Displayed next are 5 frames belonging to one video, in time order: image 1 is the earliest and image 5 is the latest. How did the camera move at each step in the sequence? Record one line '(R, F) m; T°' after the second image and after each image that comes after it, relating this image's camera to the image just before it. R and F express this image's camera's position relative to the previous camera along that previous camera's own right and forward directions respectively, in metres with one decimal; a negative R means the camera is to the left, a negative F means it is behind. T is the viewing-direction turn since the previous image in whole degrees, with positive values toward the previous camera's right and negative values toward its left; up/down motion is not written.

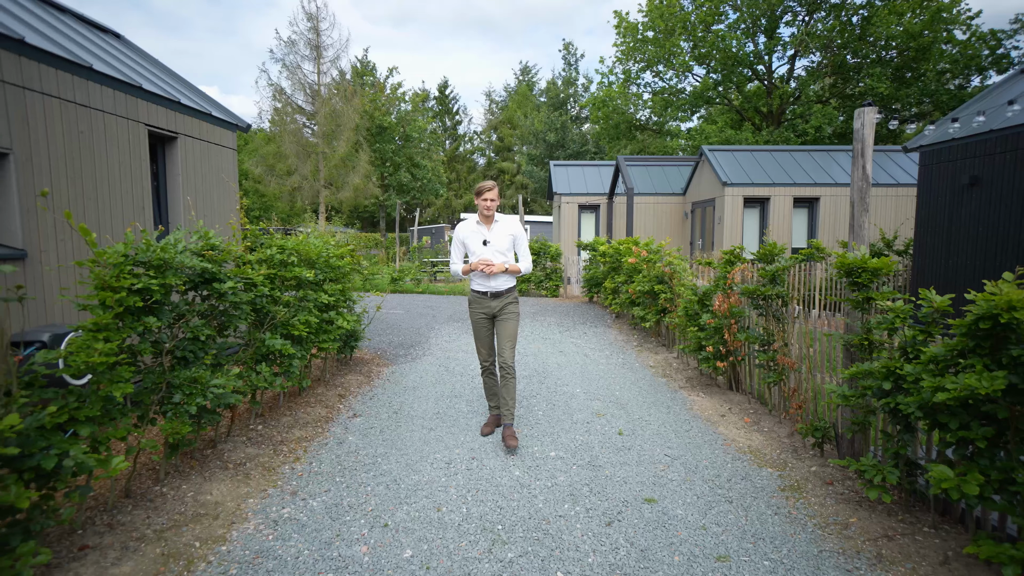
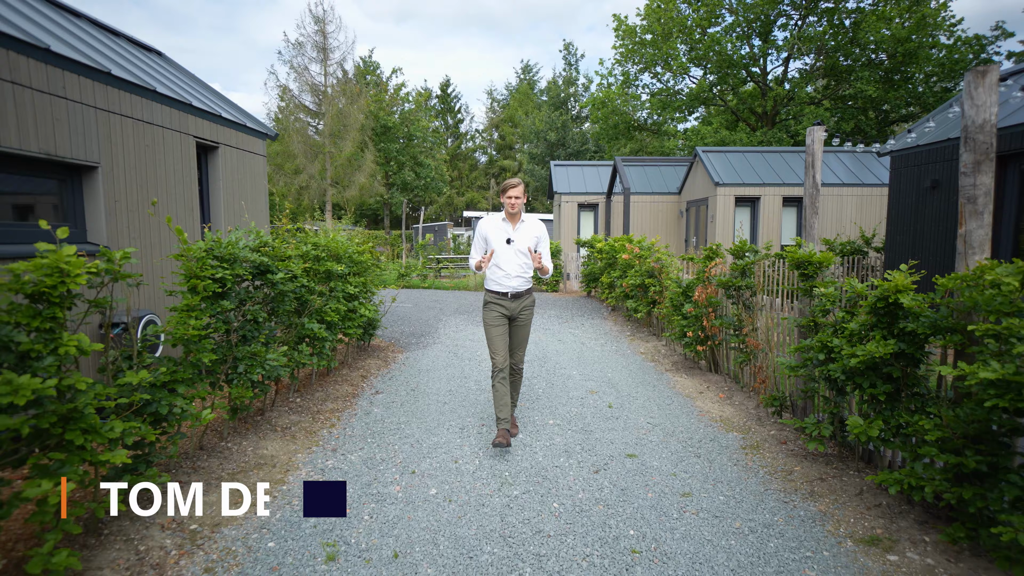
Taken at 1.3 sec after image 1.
(0.0, -0.7) m; 0°
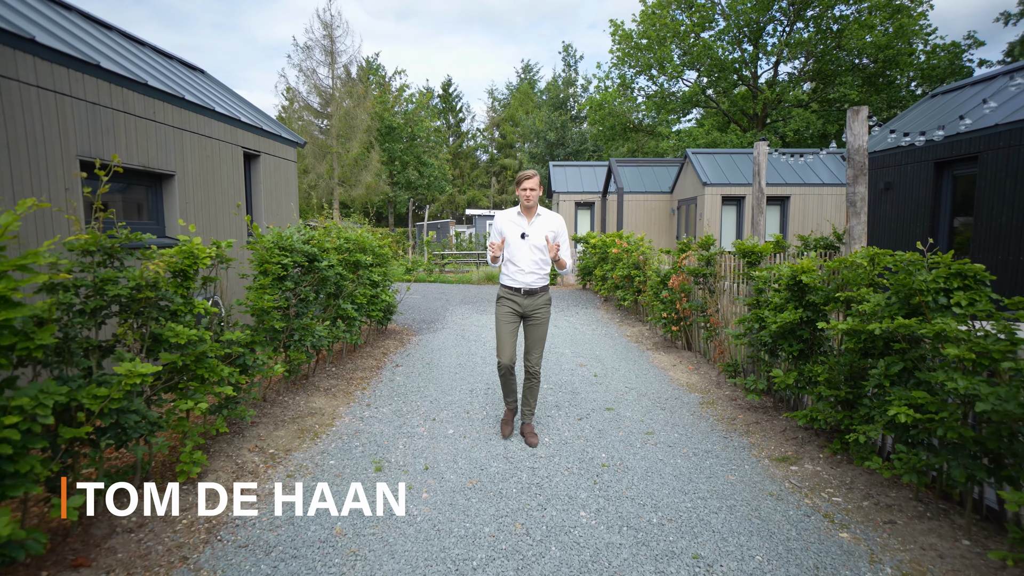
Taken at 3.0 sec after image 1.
(0.0, -0.9) m; 0°
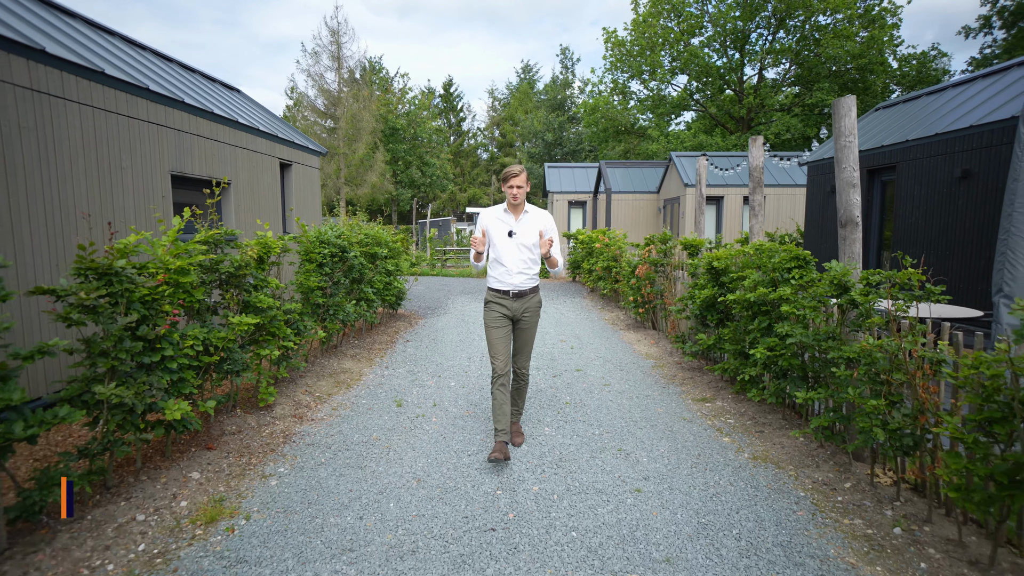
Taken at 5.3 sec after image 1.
(+0.1, -1.3) m; 0°
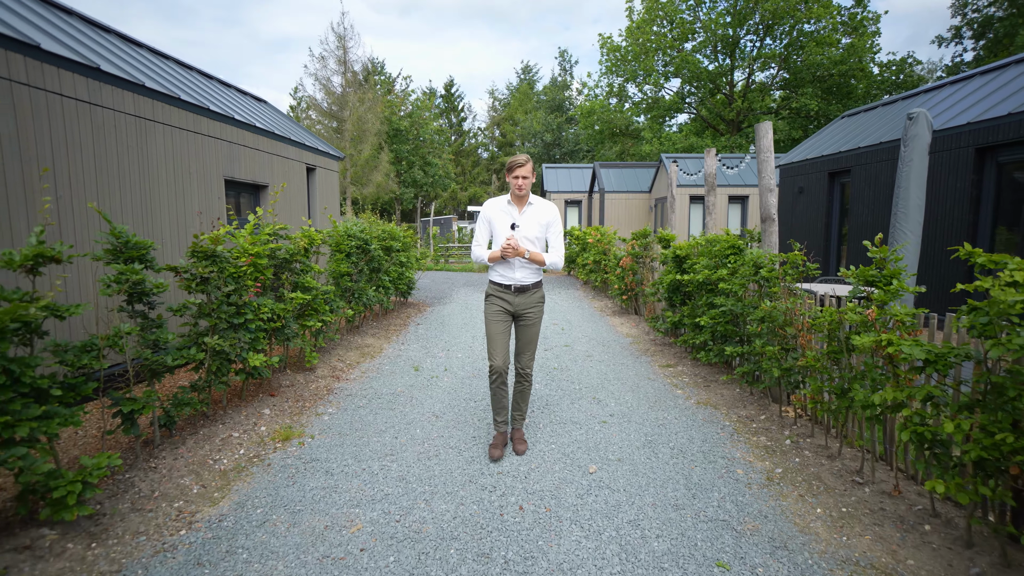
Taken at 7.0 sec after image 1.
(0.0, -1.0) m; 0°
